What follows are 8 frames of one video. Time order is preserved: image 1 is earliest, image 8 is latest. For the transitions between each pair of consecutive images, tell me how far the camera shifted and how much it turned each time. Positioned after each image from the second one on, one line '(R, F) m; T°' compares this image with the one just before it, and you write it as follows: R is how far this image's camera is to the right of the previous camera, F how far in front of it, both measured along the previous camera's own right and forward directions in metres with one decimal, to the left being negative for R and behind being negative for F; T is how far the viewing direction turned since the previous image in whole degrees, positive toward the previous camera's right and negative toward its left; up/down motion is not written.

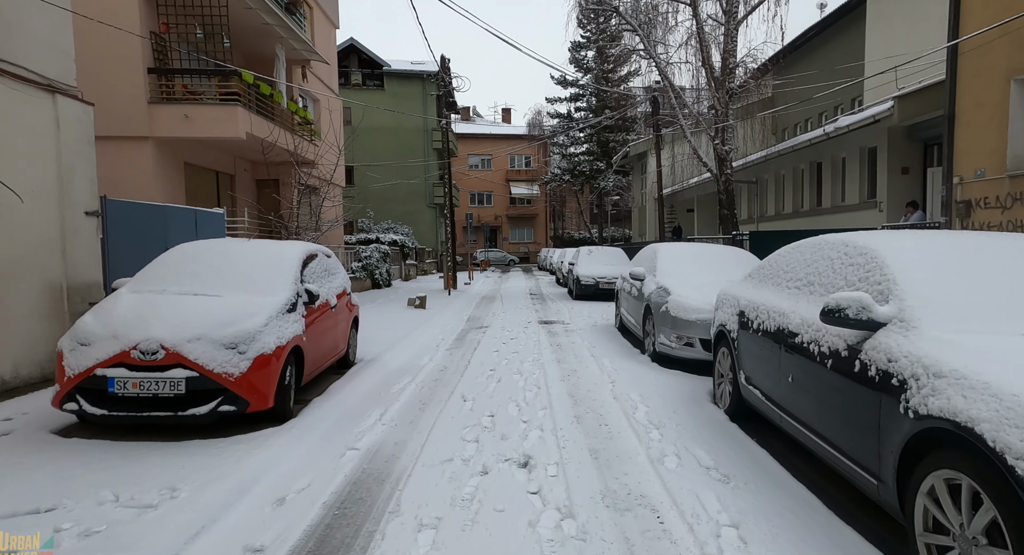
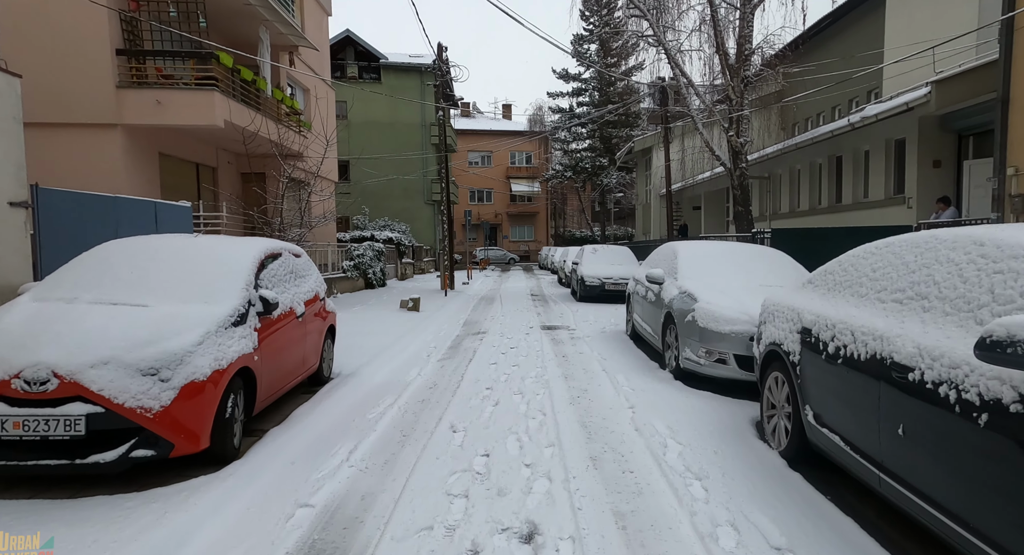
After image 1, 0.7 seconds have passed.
(0.0, +1.0) m; 0°
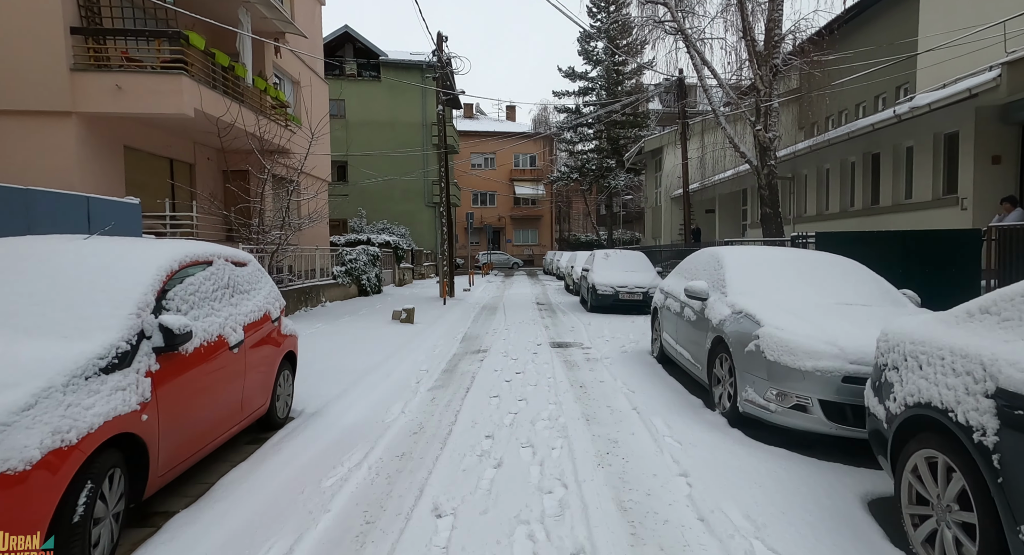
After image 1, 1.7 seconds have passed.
(0.0, +1.3) m; 0°
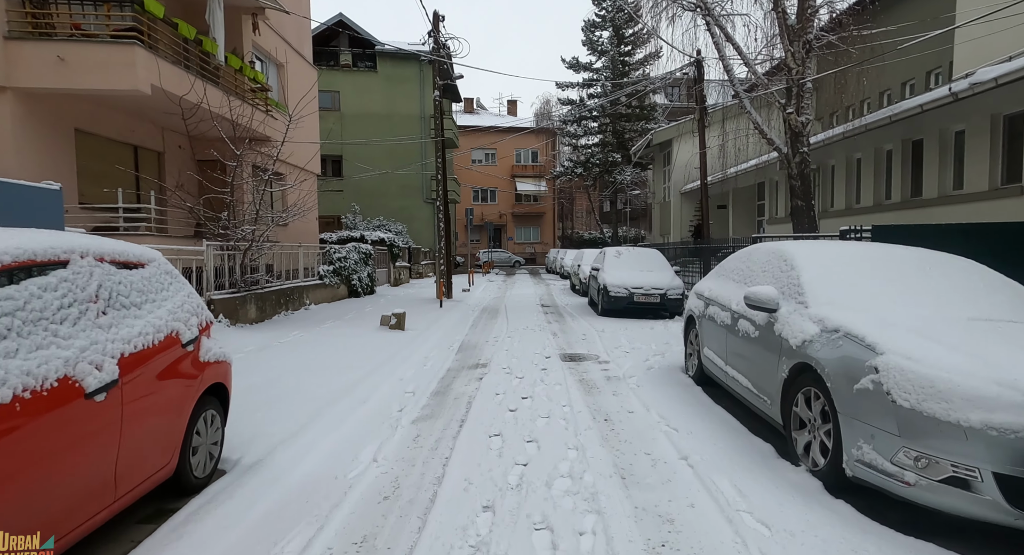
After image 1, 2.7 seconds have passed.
(0.0, +1.3) m; 0°
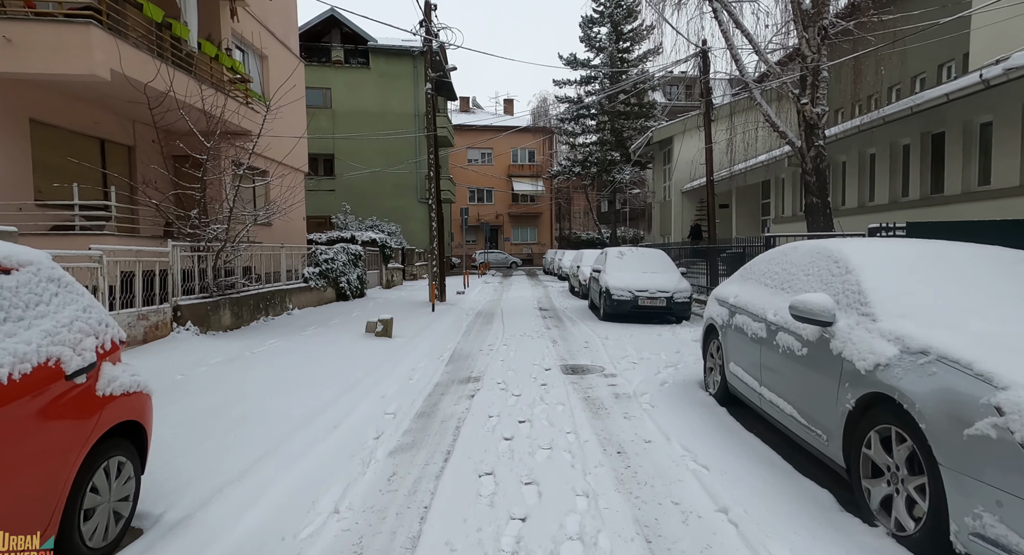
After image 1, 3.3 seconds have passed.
(0.0, +0.8) m; 0°
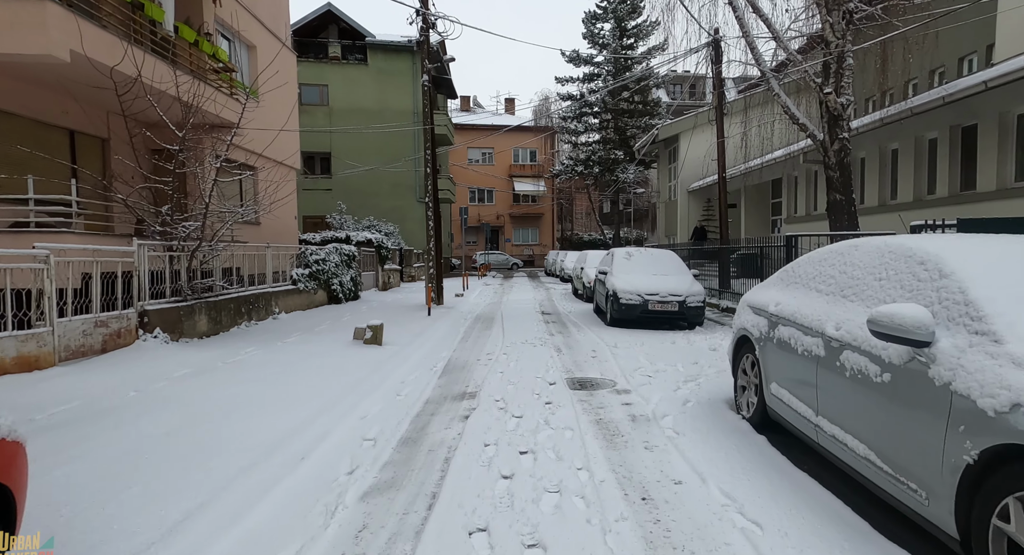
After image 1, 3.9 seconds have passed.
(0.0, +0.8) m; 0°
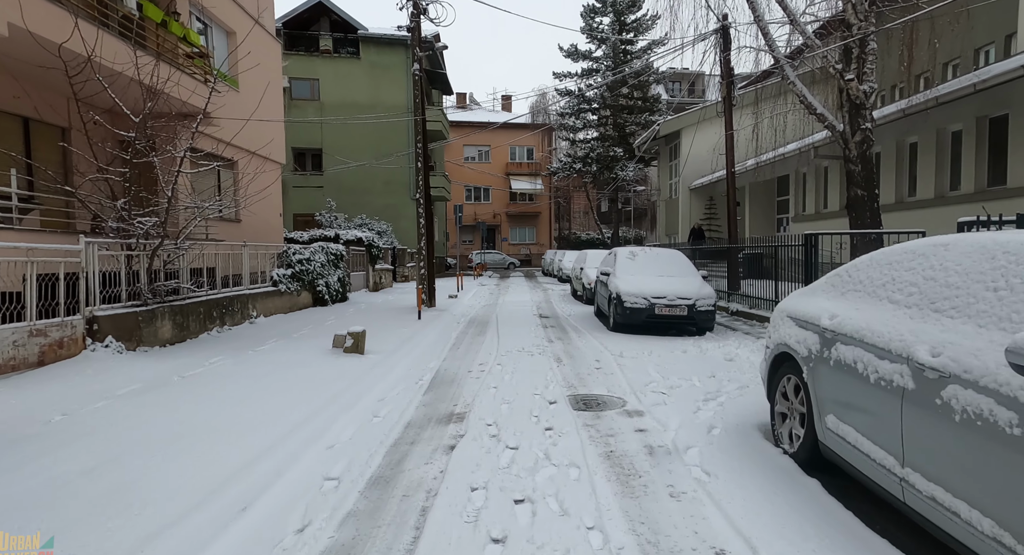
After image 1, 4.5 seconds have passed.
(0.0, +0.8) m; 0°
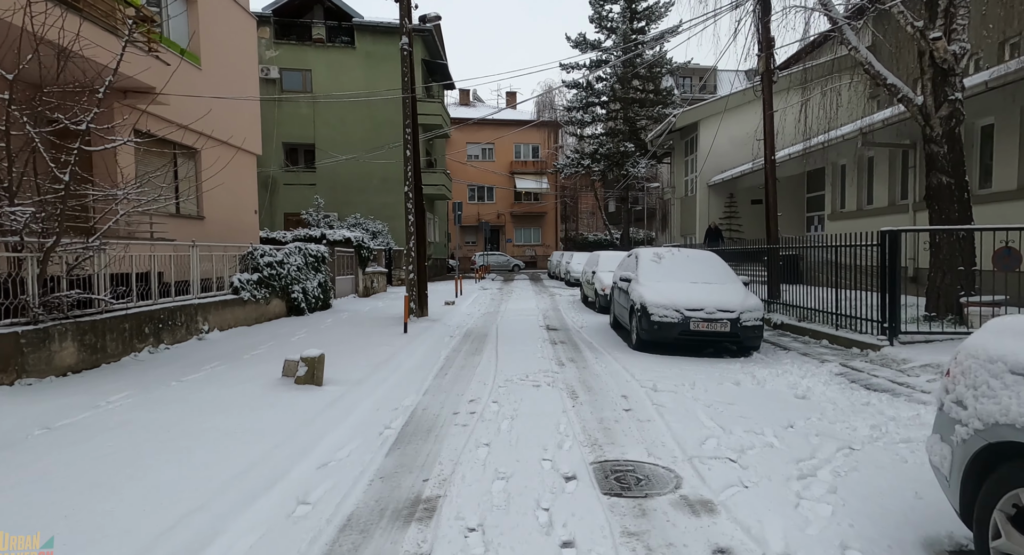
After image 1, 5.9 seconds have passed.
(+0.1, +1.9) m; -1°
